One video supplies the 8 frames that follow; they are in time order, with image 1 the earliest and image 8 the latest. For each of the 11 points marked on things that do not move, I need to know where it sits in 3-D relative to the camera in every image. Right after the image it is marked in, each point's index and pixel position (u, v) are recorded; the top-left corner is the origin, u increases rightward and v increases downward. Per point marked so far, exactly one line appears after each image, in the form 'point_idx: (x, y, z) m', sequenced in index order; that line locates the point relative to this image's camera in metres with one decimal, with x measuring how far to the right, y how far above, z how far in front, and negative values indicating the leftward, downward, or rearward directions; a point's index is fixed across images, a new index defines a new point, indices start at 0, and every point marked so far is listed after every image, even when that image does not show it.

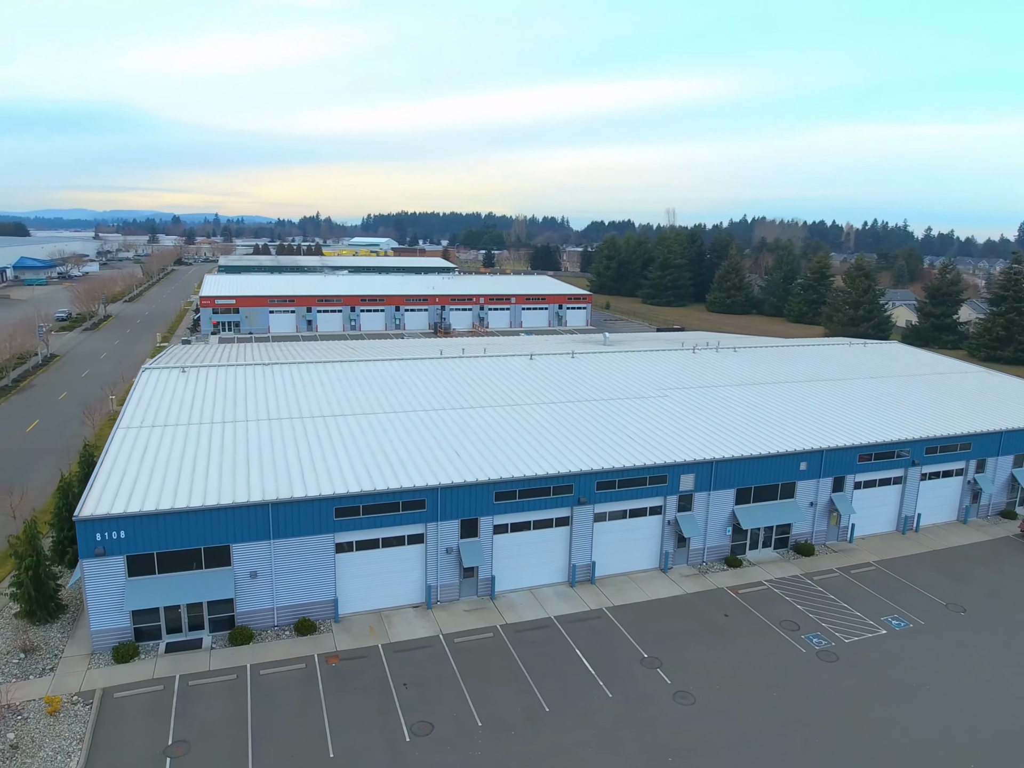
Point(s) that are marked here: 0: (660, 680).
0: (+3.4, -6.9, +18.3) m
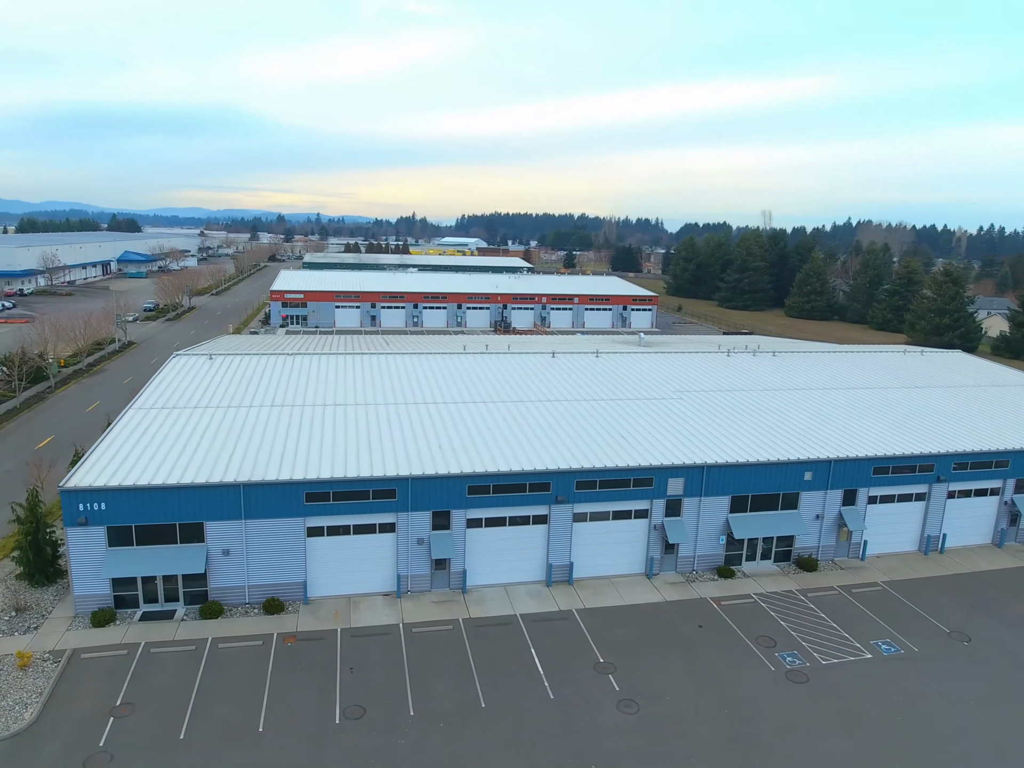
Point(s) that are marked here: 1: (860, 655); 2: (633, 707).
0: (+2.1, -6.9, +17.8) m
1: (+8.6, -6.7, +19.4) m
2: (+2.6, -7.1, +17.2) m
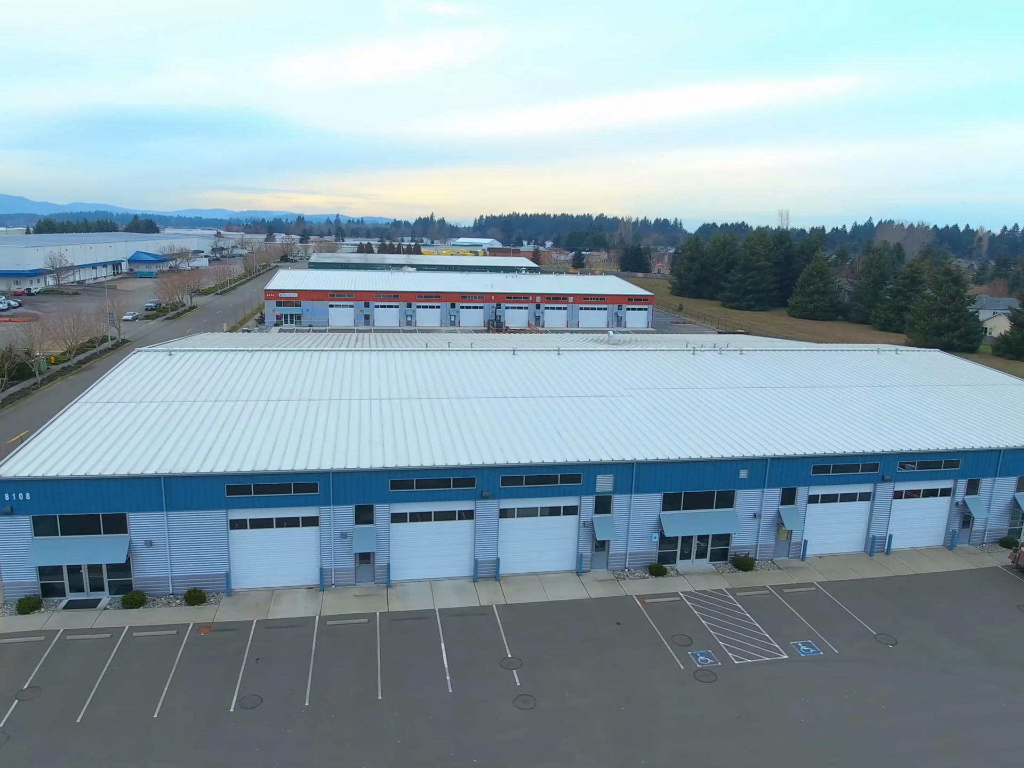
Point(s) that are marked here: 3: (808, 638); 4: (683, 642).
0: (-0.1, -6.7, +17.7) m
1: (+6.4, -6.6, +19.1) m
2: (+0.3, -6.9, +17.1) m
3: (+7.5, -6.5, +19.9) m
4: (+4.2, -6.4, +19.4) m
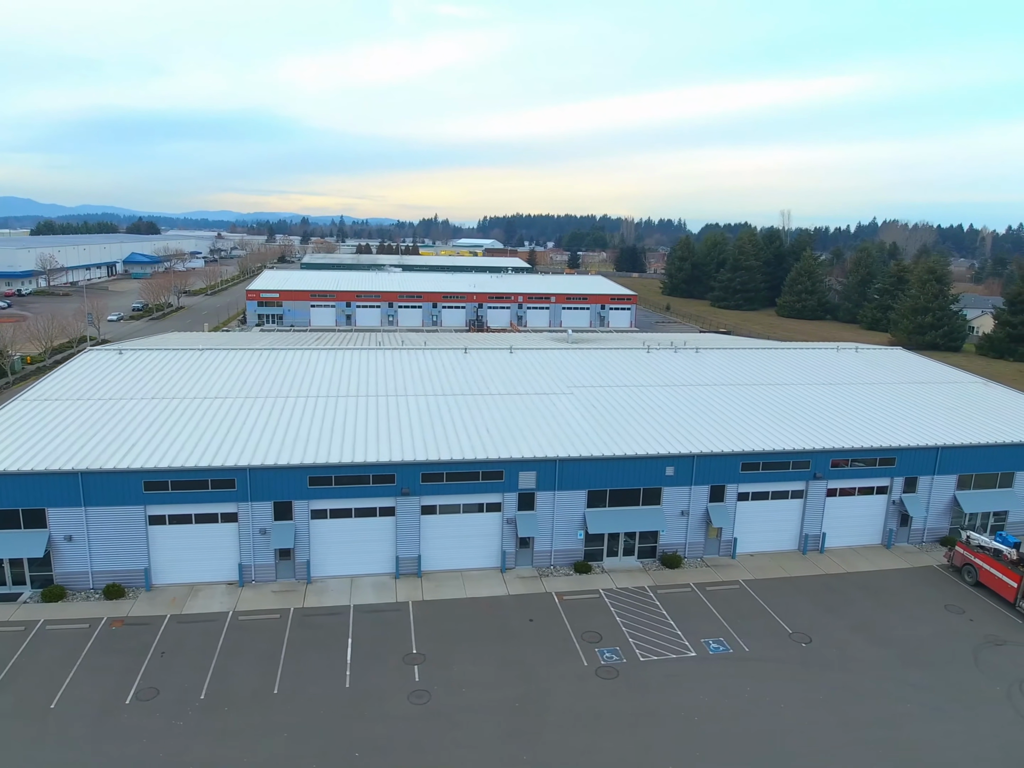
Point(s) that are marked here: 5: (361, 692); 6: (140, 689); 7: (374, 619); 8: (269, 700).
0: (-2.4, -6.6, +17.7) m
1: (+4.2, -6.5, +19.0) m
2: (-2.0, -6.8, +17.1) m
3: (+5.3, -6.4, +19.8) m
4: (+2.0, -6.3, +19.3) m
5: (-3.3, -6.8, +17.2) m
6: (-8.2, -6.7, +17.3) m
7: (-3.5, -6.0, +19.9) m
8: (-5.3, -6.8, +17.0) m
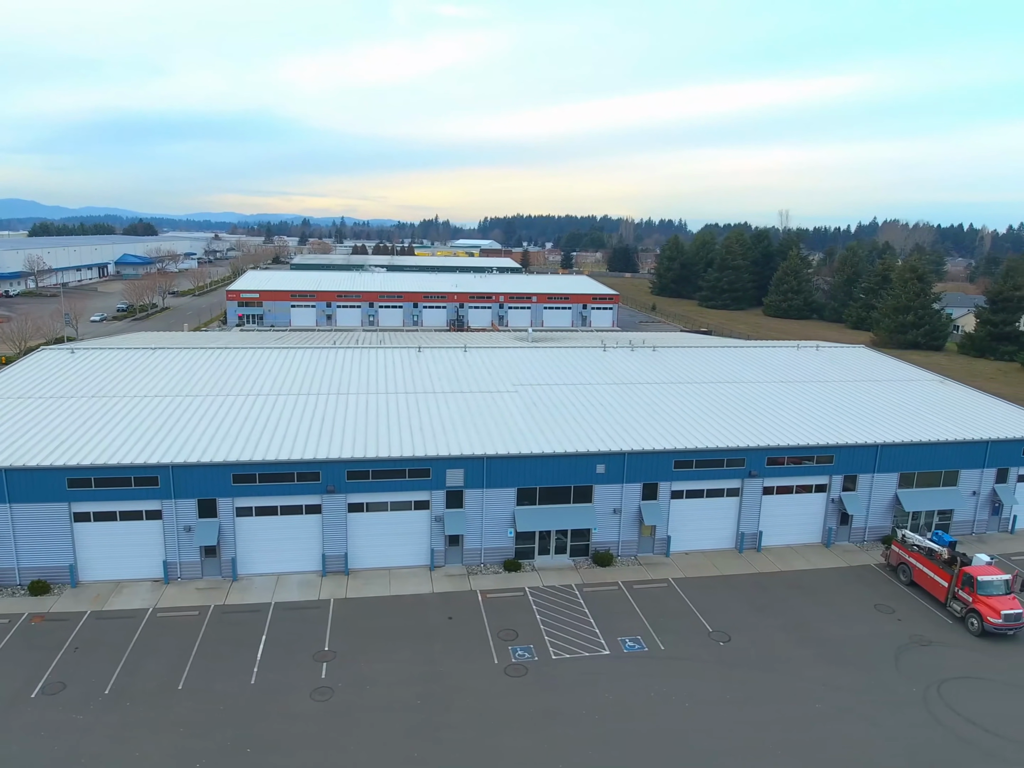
0: (-4.5, -6.6, +17.7) m
1: (+2.1, -6.5, +18.9) m
2: (-4.1, -6.8, +17.1) m
3: (+3.2, -6.3, +19.7) m
4: (-0.1, -6.2, +19.3) m
5: (-5.4, -6.7, +17.2) m
6: (-10.3, -6.7, +17.3) m
7: (-5.6, -5.9, +19.9) m
8: (-7.4, -6.8, +17.0) m
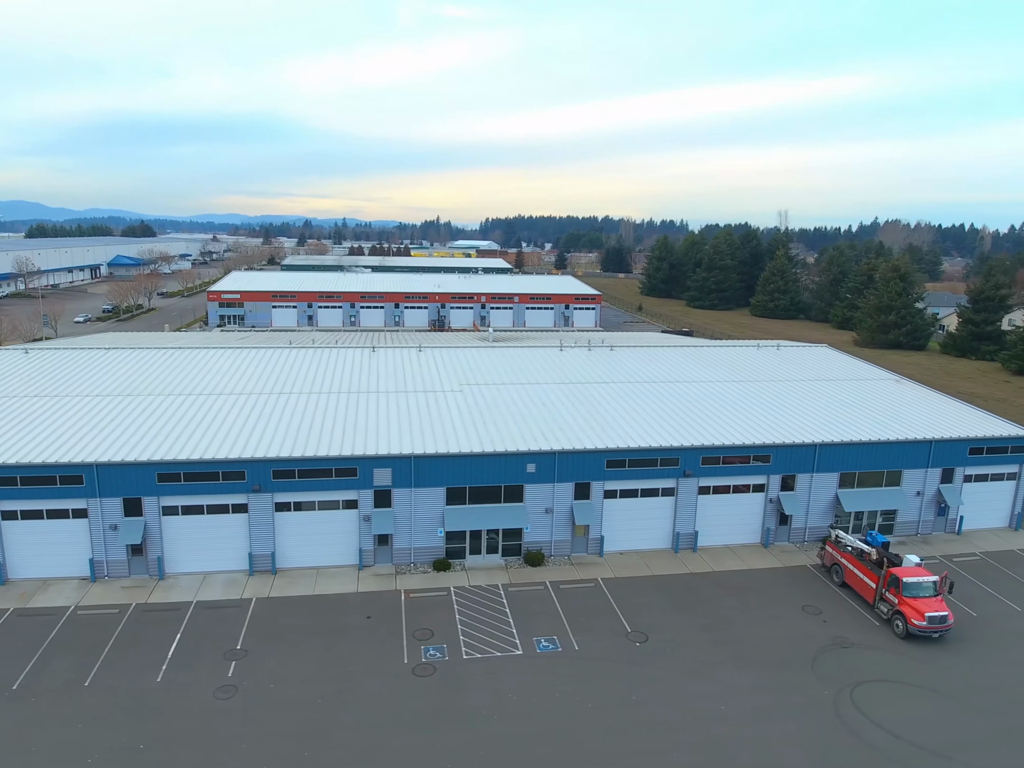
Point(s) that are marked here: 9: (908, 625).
0: (-6.6, -6.5, +17.7) m
1: (0.0, -6.4, +18.9) m
2: (-6.2, -6.7, +17.1) m
3: (+1.1, -6.3, +19.6) m
4: (-2.2, -6.2, +19.2) m
5: (-7.5, -6.7, +17.3) m
6: (-12.4, -6.6, +17.4) m
7: (-7.7, -5.9, +20.0) m
8: (-9.5, -6.7, +17.0) m
9: (+10.1, -6.1, +19.9) m
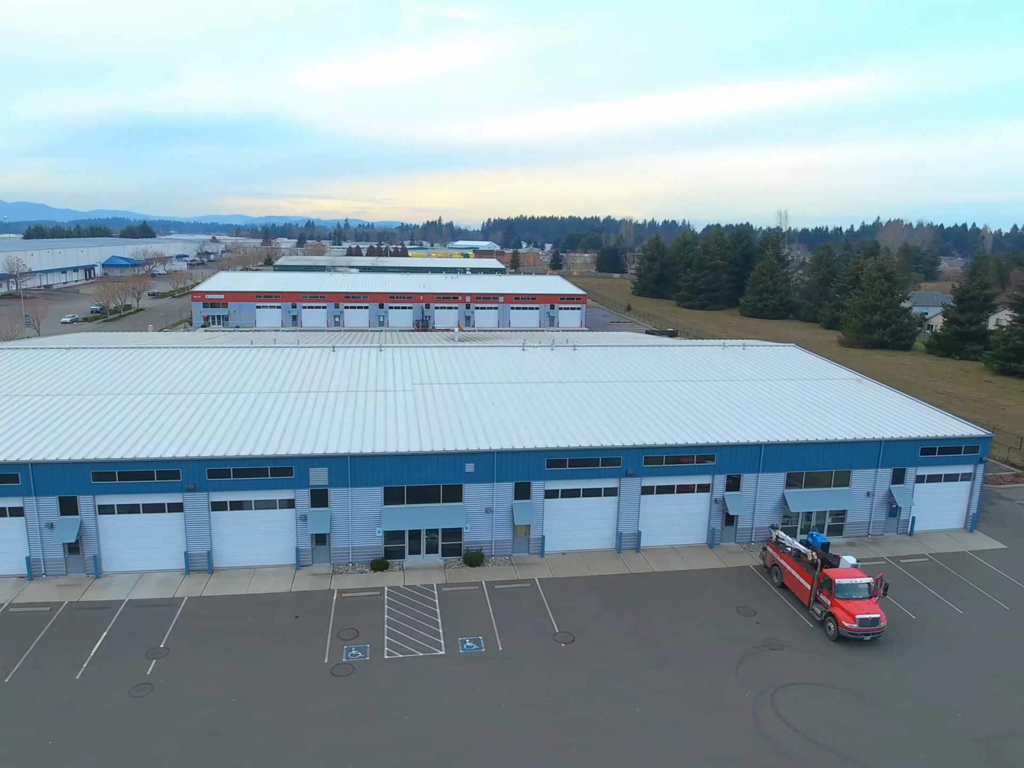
0: (-8.4, -6.5, +17.8) m
1: (-1.8, -6.4, +18.8) m
2: (-8.0, -6.7, +17.2) m
3: (-0.7, -6.2, +19.5) m
4: (-4.0, -6.2, +19.2) m
5: (-9.4, -6.6, +17.3) m
6: (-14.2, -6.6, +17.5) m
7: (-9.5, -5.9, +20.0) m
8: (-11.3, -6.7, +17.1) m
9: (+8.2, -6.1, +19.7) m
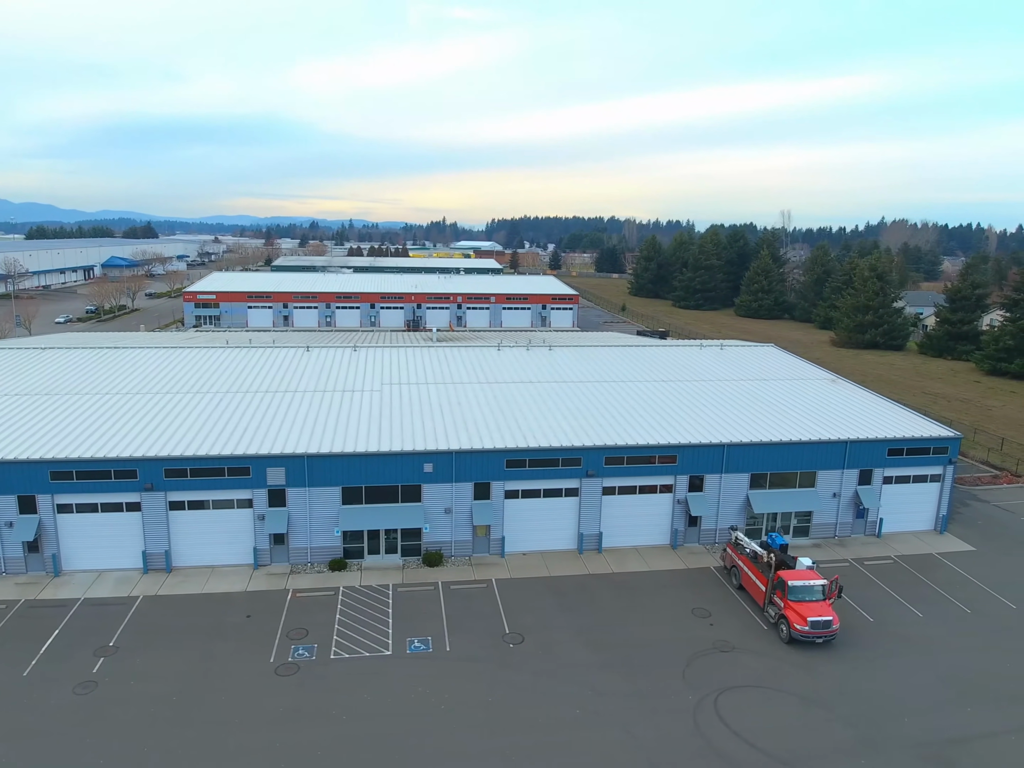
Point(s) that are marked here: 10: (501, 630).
0: (-9.7, -6.5, +17.8) m
1: (-3.1, -6.4, +18.8) m
2: (-9.3, -6.7, +17.2) m
3: (-2.0, -6.2, +19.5) m
4: (-5.3, -6.2, +19.2) m
5: (-10.6, -6.6, +17.4) m
6: (-15.5, -6.6, +17.7) m
7: (-10.7, -5.9, +20.1) m
8: (-12.6, -6.7, +17.2) m
9: (+7.0, -6.1, +19.6) m
10: (-0.2, -6.2, +19.9) m
